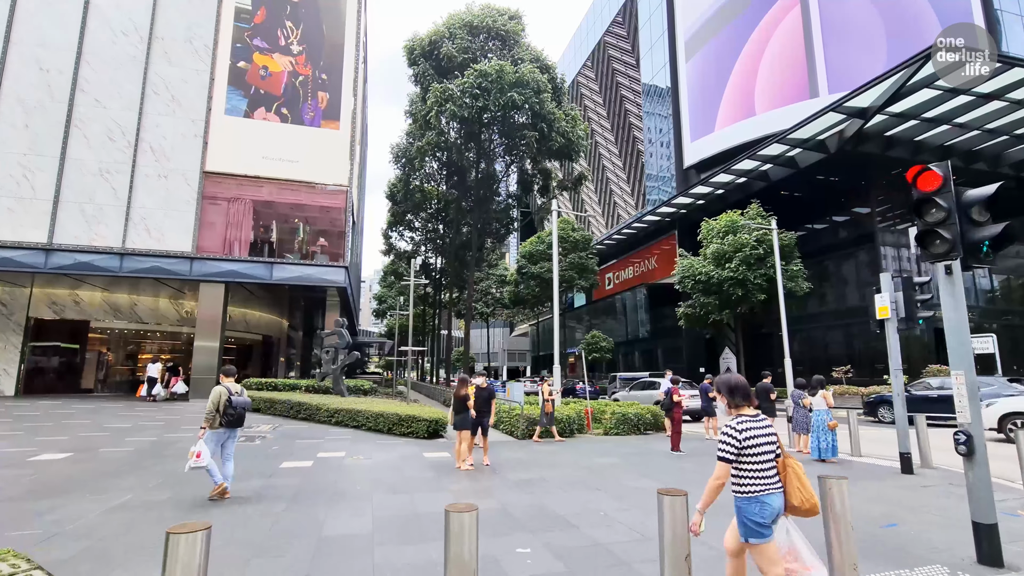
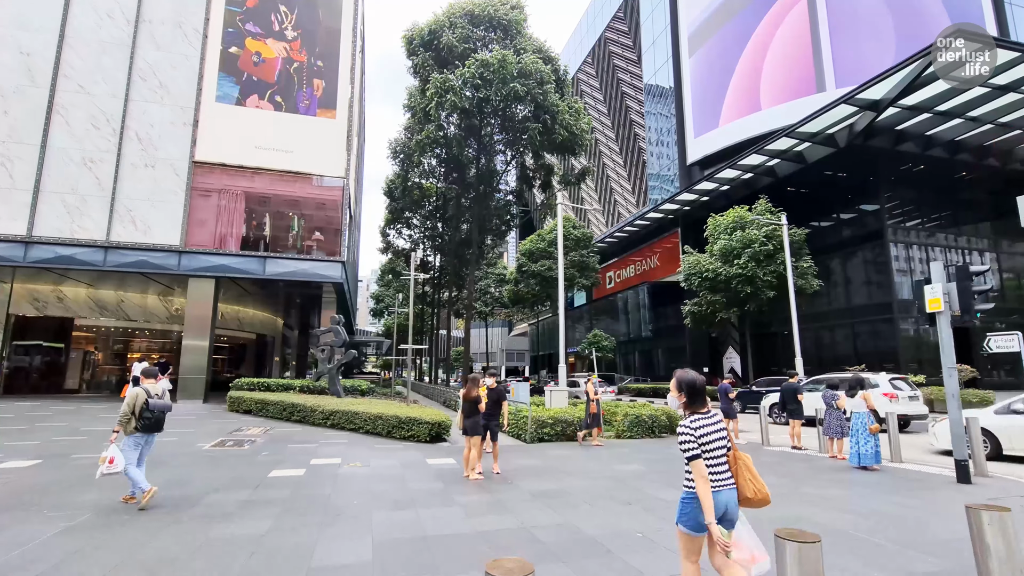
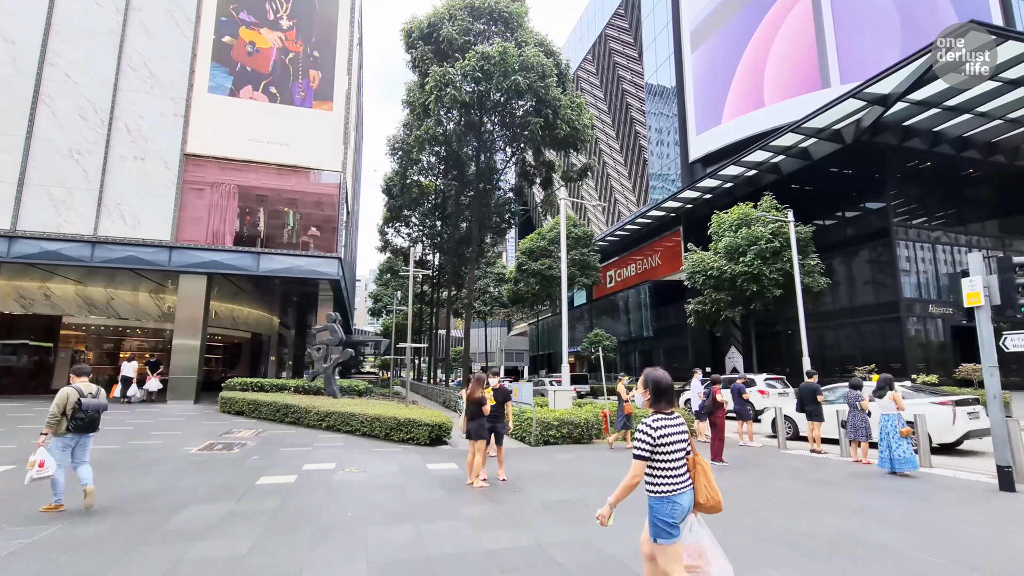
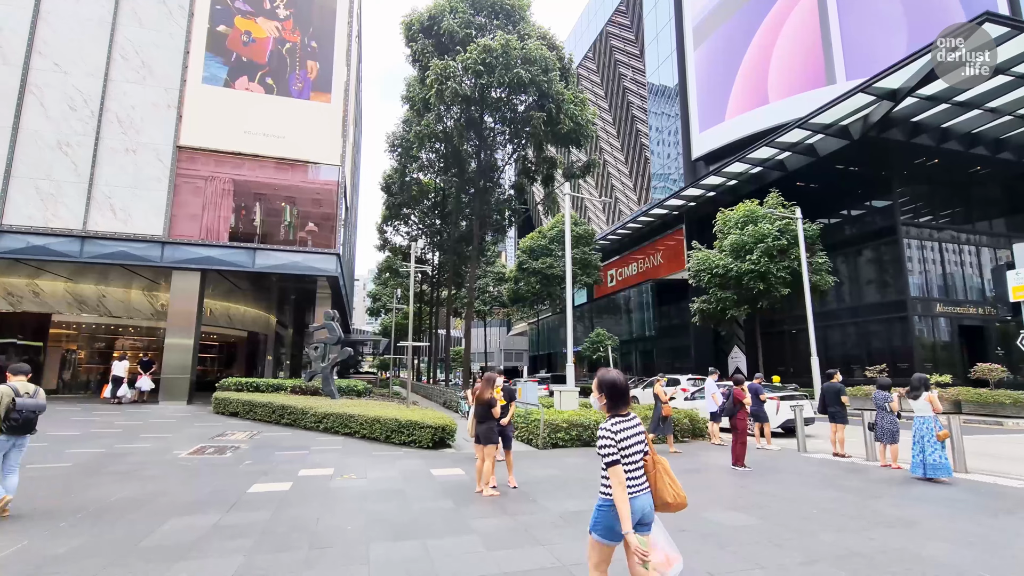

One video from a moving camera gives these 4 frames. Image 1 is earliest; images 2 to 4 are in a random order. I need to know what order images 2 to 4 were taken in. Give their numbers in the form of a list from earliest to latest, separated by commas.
2, 3, 4
